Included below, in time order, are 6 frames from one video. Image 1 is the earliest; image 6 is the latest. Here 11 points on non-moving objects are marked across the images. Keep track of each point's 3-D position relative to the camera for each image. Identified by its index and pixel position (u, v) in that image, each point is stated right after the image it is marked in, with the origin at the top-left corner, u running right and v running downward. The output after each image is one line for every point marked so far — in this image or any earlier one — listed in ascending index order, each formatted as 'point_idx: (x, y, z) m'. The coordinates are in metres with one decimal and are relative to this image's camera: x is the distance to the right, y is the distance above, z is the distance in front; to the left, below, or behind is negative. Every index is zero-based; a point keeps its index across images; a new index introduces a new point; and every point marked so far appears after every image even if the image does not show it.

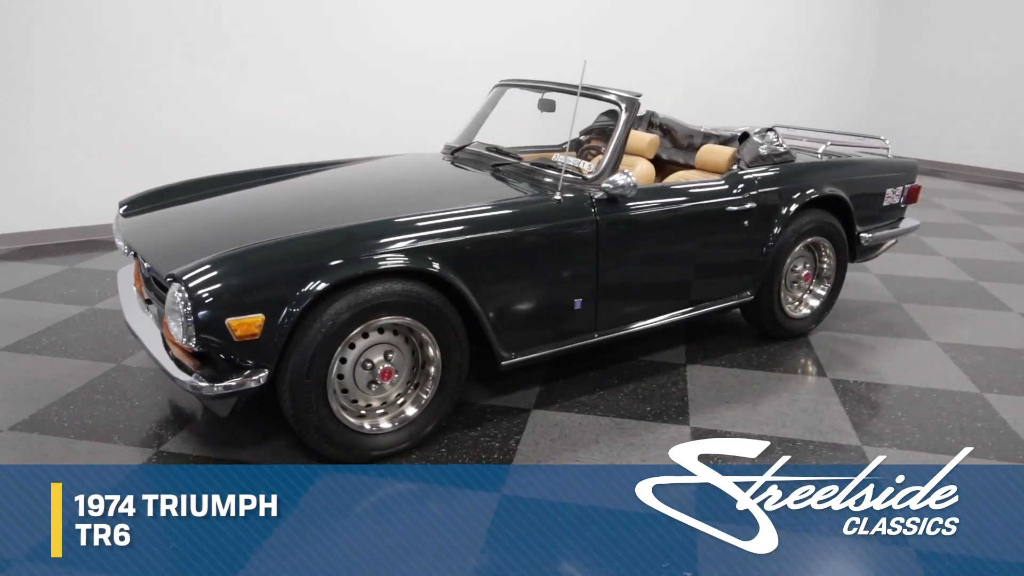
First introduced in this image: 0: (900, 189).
0: (+2.0, +0.5, +3.7) m
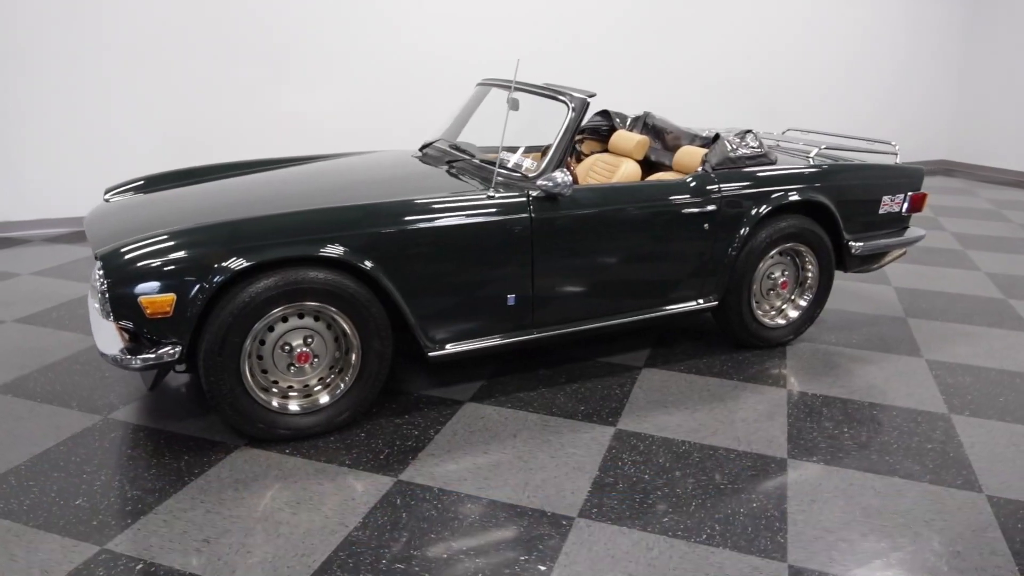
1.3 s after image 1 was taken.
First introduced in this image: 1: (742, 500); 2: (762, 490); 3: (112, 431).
0: (+1.9, +0.5, +3.5) m
1: (+0.7, -0.6, +2.1) m
2: (+0.7, -0.6, +2.1) m
3: (-1.4, -0.5, +2.4) m
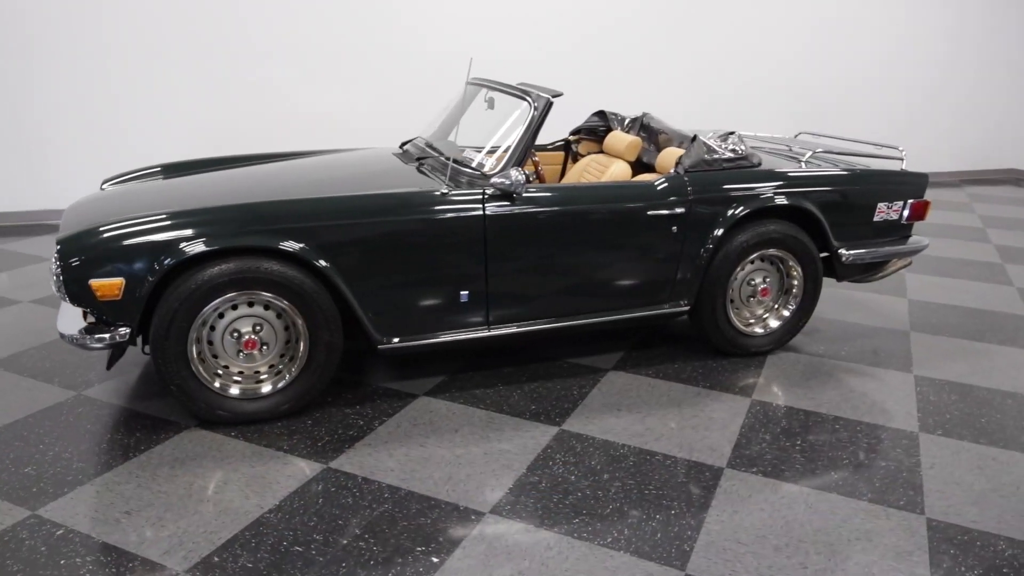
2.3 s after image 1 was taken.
0: (+1.8, +0.4, +3.3) m
1: (+0.4, -0.6, +2.0) m
2: (+0.5, -0.6, +2.1) m
3: (-1.6, -0.4, +2.6) m
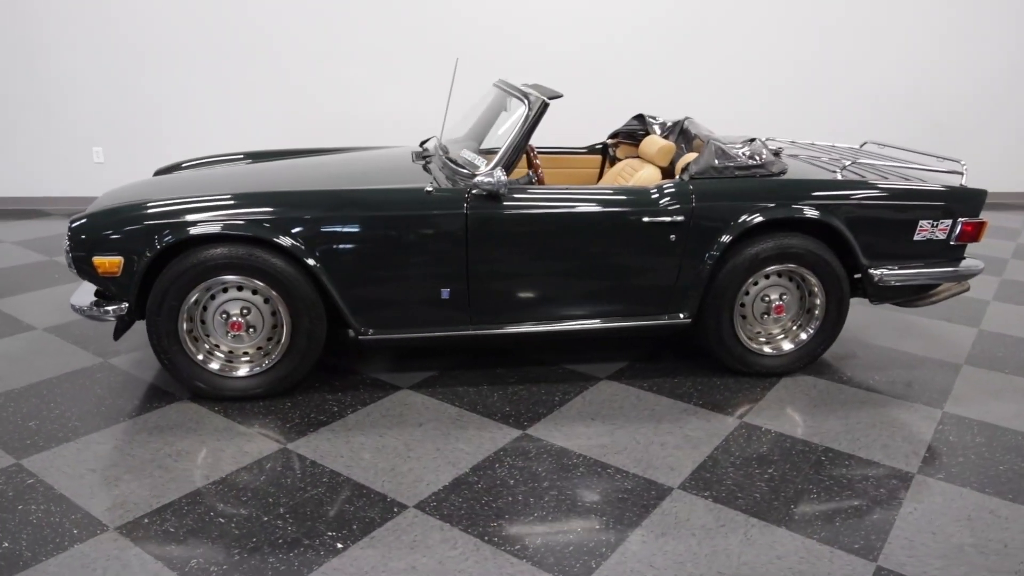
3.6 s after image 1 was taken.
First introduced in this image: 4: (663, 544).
0: (+1.9, +0.3, +3.0) m
1: (+0.2, -0.7, +2.0) m
2: (+0.3, -0.7, +2.0) m
3: (-1.7, -0.3, +2.9) m
4: (+0.4, -0.7, +1.9) m
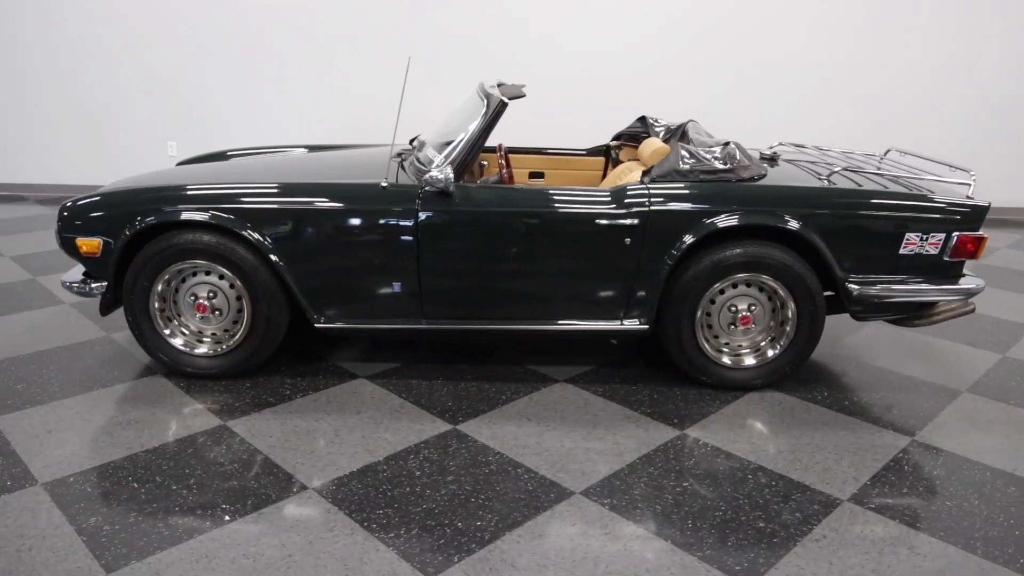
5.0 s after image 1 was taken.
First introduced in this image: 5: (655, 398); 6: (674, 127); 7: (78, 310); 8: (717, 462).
0: (+1.7, +0.2, +2.8) m
1: (-0.1, -0.7, +2.0) m
2: (0.0, -0.6, +2.0) m
3: (-1.9, -0.3, +3.1) m
4: (+0.1, -0.7, +1.9) m
5: (+0.6, -0.4, +2.8) m
6: (+0.8, +0.9, +3.7) m
7: (-2.2, -0.1, +3.6) m
8: (+0.7, -0.6, +2.3) m
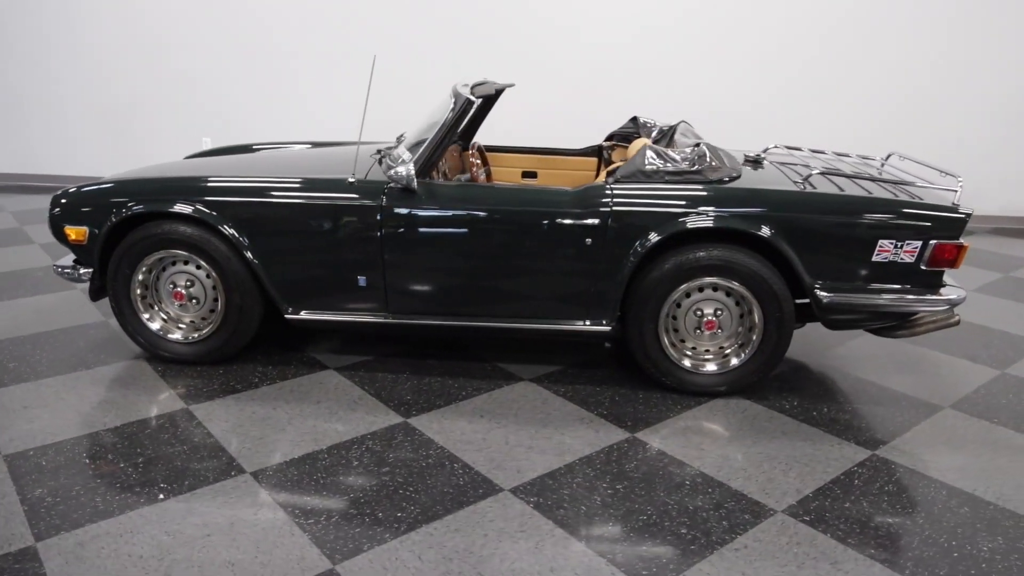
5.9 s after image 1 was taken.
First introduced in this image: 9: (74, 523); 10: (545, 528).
0: (+1.6, +0.2, +2.7) m
1: (-0.3, -0.6, +2.0) m
2: (-0.3, -0.6, +2.0) m
3: (-2.0, -0.2, +3.3) m
4: (-0.2, -0.7, +1.9) m
5: (+0.4, -0.4, +2.8) m
6: (+0.8, +0.8, +3.6) m
7: (-2.3, 0.0, +3.8) m
8: (+0.5, -0.6, +2.3) m
9: (-1.2, -0.6, +1.9) m
10: (+0.1, -0.7, +2.0) m
